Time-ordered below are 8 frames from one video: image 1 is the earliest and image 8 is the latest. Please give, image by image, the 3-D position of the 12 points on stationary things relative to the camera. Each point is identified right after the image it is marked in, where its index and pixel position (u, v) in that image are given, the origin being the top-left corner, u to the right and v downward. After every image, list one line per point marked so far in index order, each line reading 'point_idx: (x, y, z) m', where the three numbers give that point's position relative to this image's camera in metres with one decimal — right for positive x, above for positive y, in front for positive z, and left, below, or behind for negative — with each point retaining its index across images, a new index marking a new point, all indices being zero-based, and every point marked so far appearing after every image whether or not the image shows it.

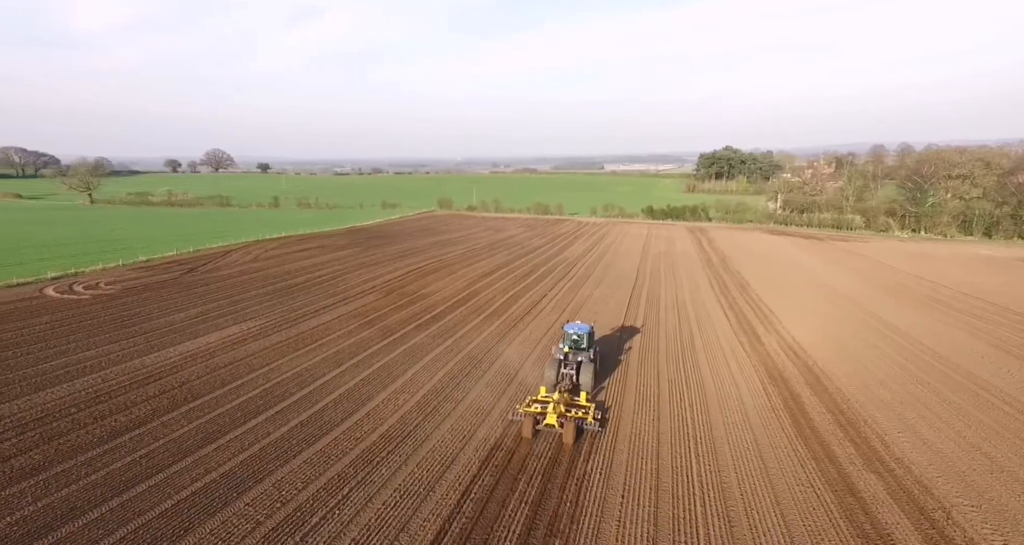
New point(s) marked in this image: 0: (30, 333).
0: (-14.0, -1.5, +16.8) m
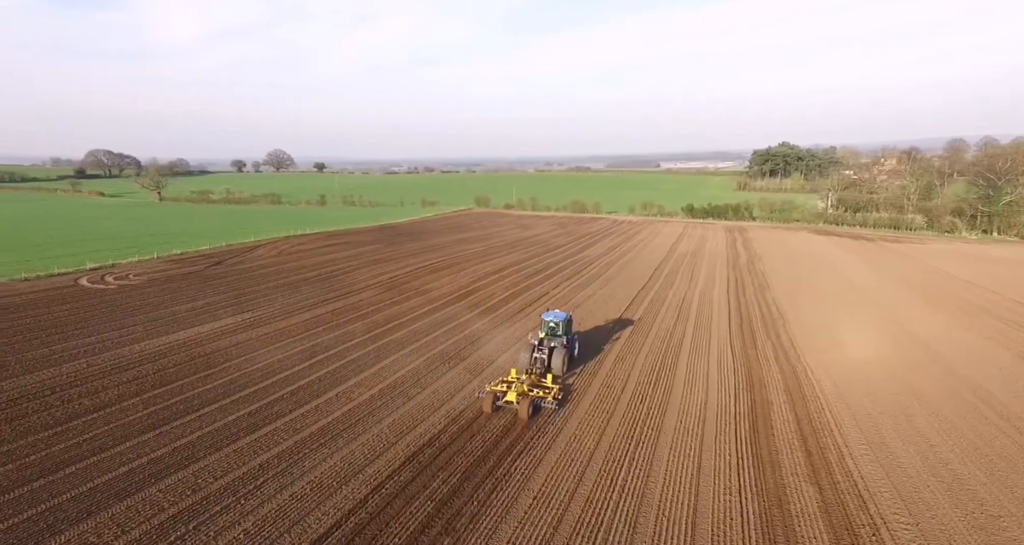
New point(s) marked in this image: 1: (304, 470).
0: (-14.5, -1.2, +18.0) m
1: (-3.3, -3.1, +8.8) m
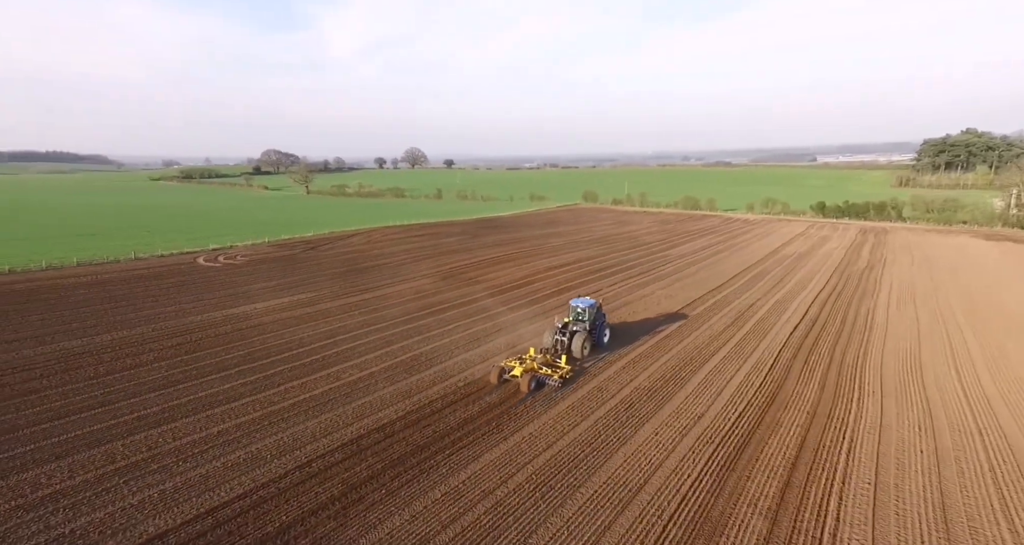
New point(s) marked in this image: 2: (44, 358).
0: (-13.0, -0.4, +20.7) m
1: (-4.3, -2.8, +9.3) m
2: (-11.0, -1.9, +13.3) m
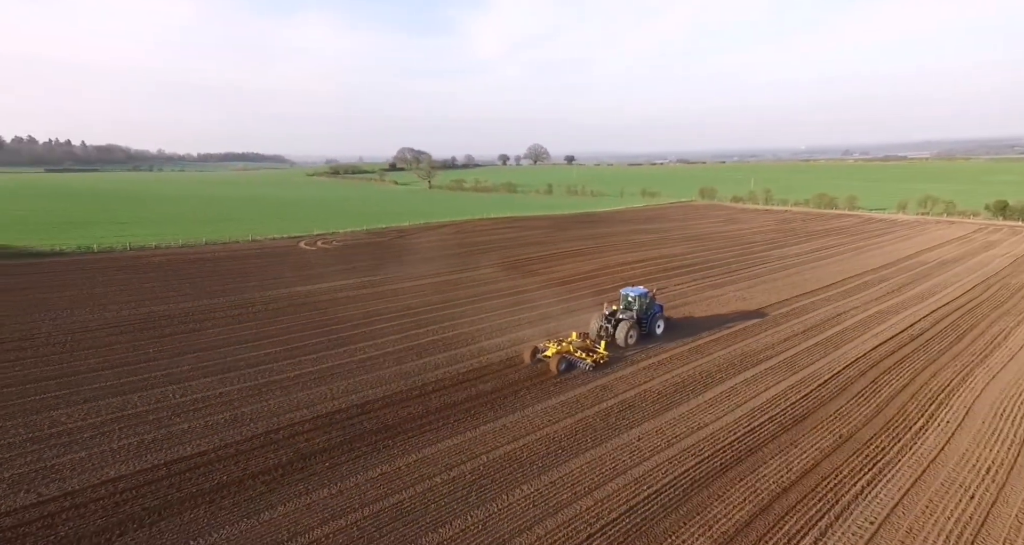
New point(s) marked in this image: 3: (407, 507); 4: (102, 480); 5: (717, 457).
0: (-10.6, +0.4, +23.0) m
1: (-4.8, -2.3, +9.8) m
2: (-10.3, -1.1, +15.3) m
3: (-1.3, -3.0, +7.1) m
4: (-5.3, -2.7, +7.3) m
5: (+3.1, -2.7, +8.5) m
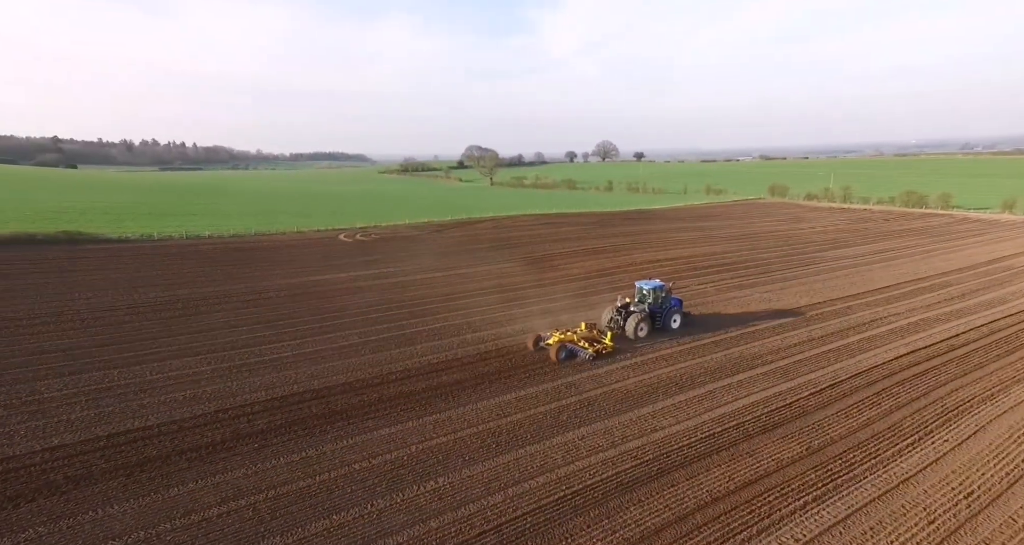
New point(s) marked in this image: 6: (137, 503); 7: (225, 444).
0: (-9.5, +0.8, +23.9) m
1: (-5.6, -2.0, +10.2) m
2: (-10.3, -0.7, +16.3) m
3: (-2.5, -2.7, +7.0) m
4: (-6.4, -2.4, +7.8) m
5: (+2.0, -2.6, +7.8) m
6: (-4.4, -2.7, +6.6) m
7: (-4.1, -2.5, +8.1) m
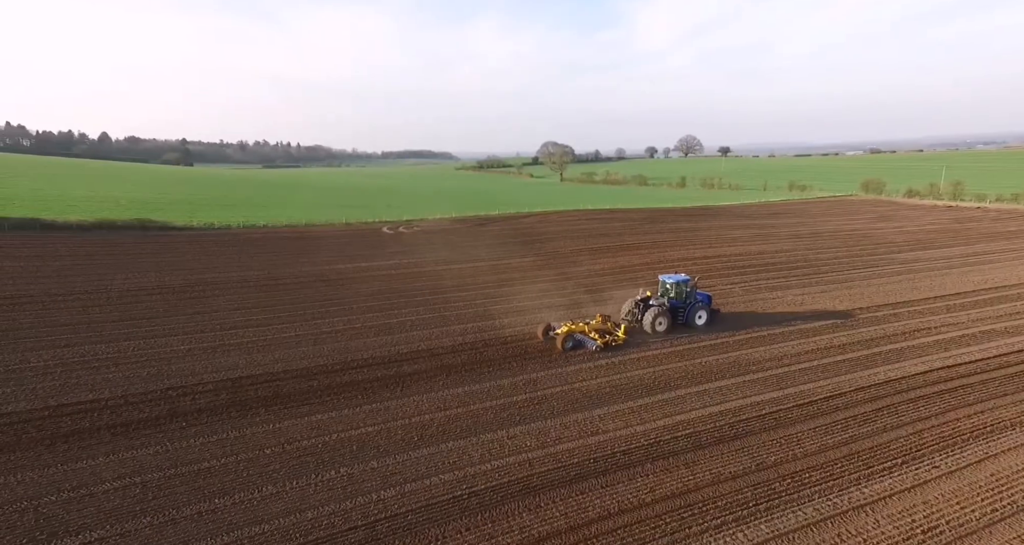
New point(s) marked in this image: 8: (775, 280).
0: (-8.1, +1.3, +24.7) m
1: (-6.3, -1.7, +10.5) m
2: (-10.1, -0.2, +17.3) m
3: (-3.8, -2.5, +6.9) m
4: (-7.5, -2.0, +8.2) m
5: (+0.9, -2.5, +7.0) m
6: (-5.7, -2.4, +6.8) m
7: (-5.2, -2.2, +8.3) m
8: (+8.0, -0.2, +17.4) m
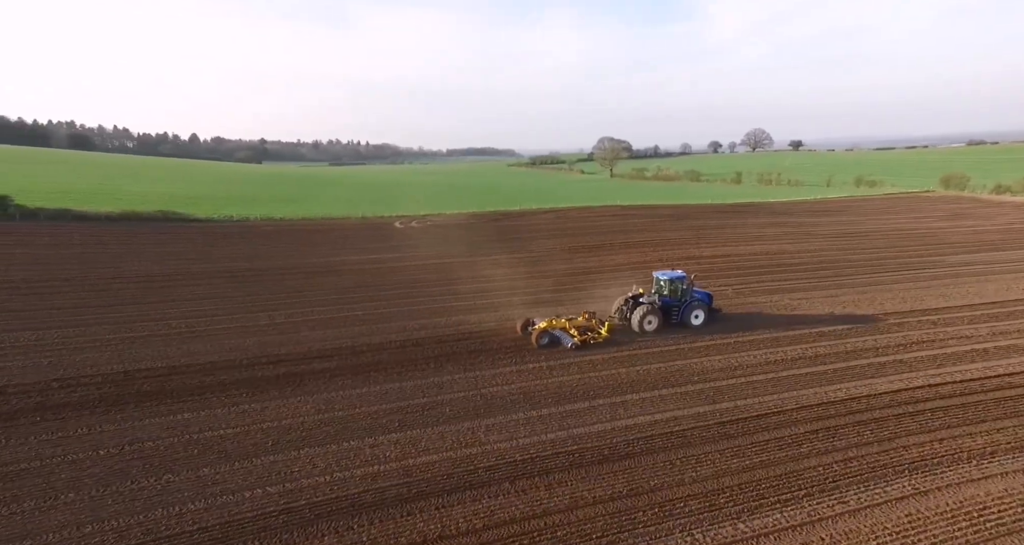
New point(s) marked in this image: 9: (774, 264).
0: (-7.8, +1.6, +24.7) m
1: (-7.7, -1.4, +10.5) m
2: (-10.6, +0.1, +17.6) m
3: (-5.7, -2.3, +6.6) m
4: (-9.2, -1.8, +8.4) m
5: (-1.0, -2.4, +6.2) m
6: (-7.6, -2.2, +6.8) m
7: (-6.9, -2.0, +8.1) m
8: (+7.3, -0.2, +15.7) m
9: (+8.2, +0.3, +17.9) m
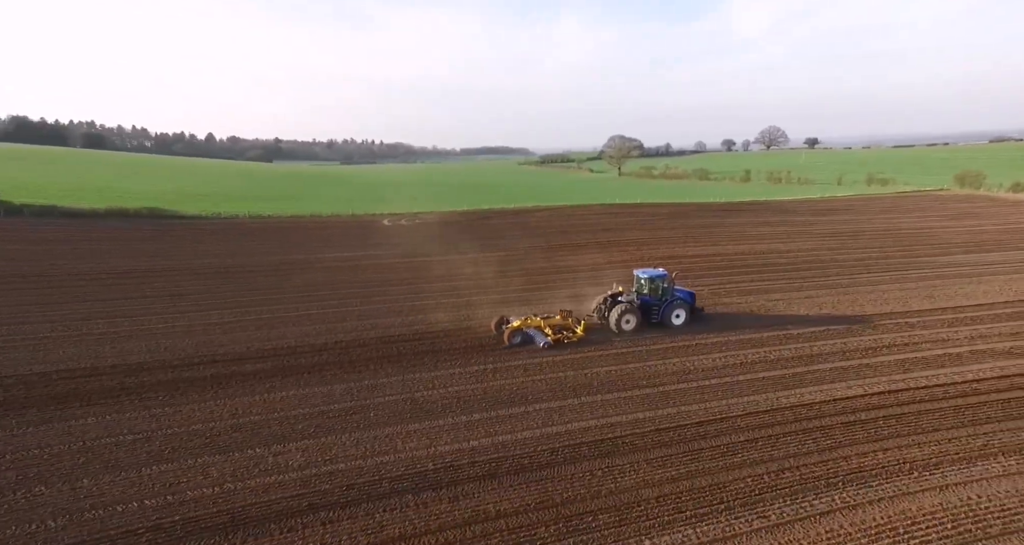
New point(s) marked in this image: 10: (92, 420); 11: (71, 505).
0: (-8.3, +1.7, +24.6) m
1: (-8.6, -1.4, +10.3) m
2: (-11.3, +0.2, +17.5) m
3: (-6.7, -2.3, +6.4) m
4: (-10.2, -1.7, +8.3) m
5: (-2.1, -2.3, +5.8) m
6: (-8.6, -2.1, +6.6) m
7: (-7.9, -1.9, +8.0) m
8: (+6.6, -0.2, +15.1) m
9: (+7.5, +0.4, +17.3) m
10: (-5.6, -2.0, +7.7) m
11: (-4.5, -2.3, +5.9) m
